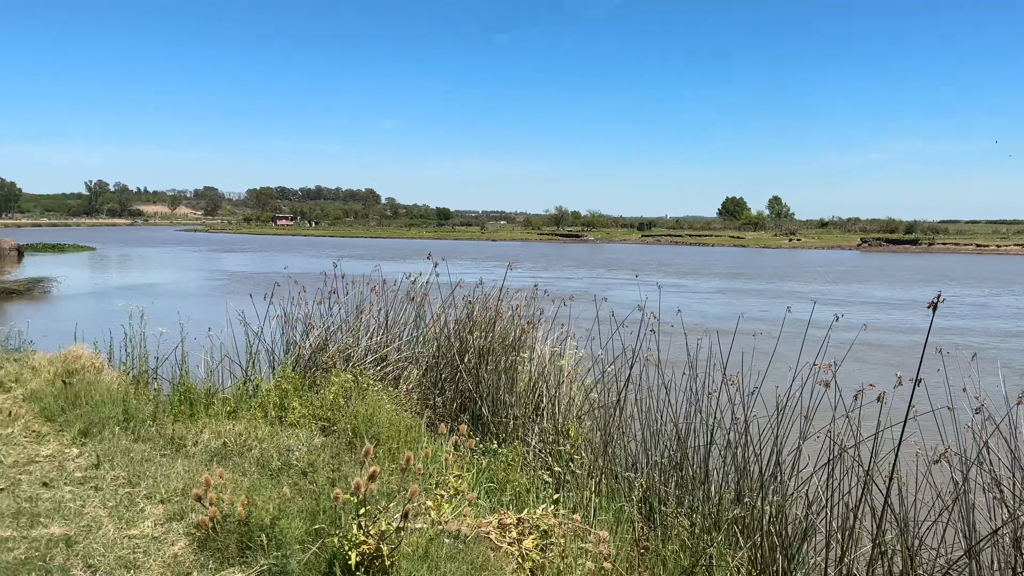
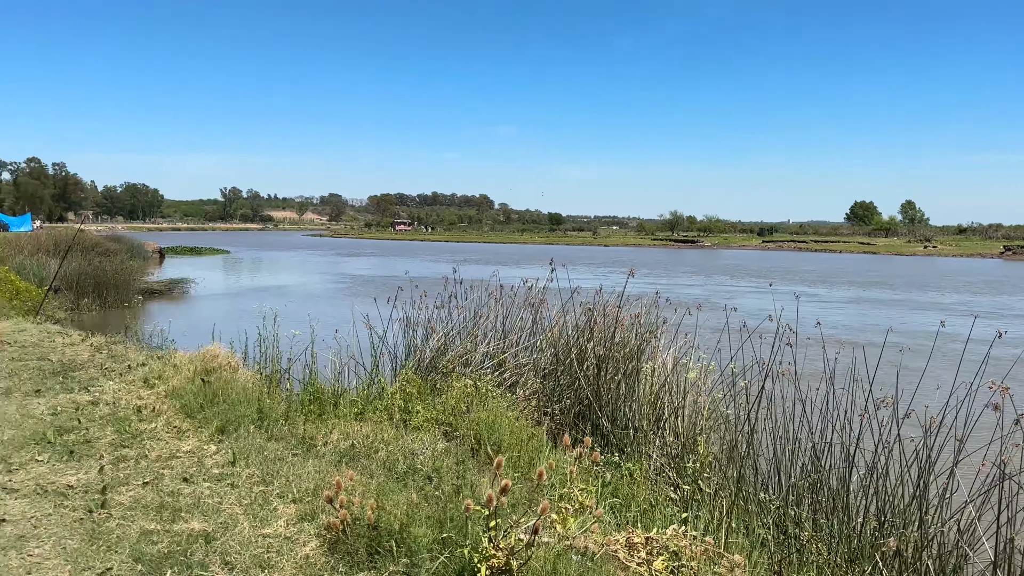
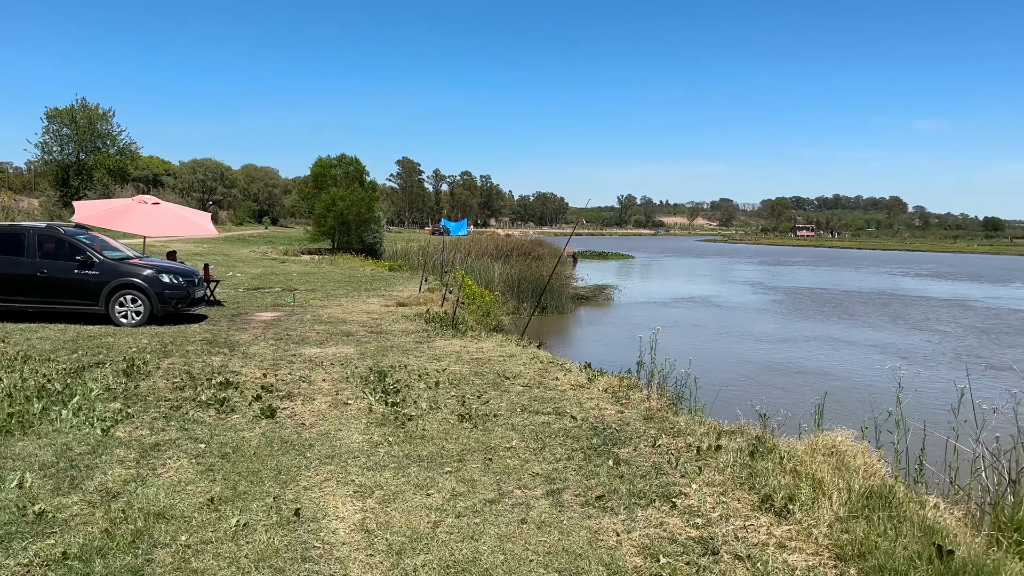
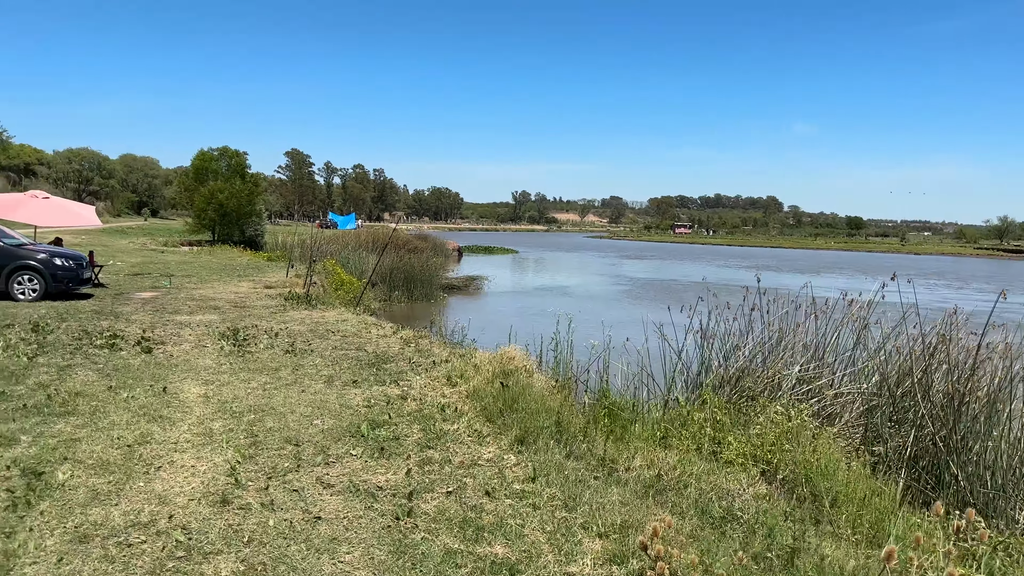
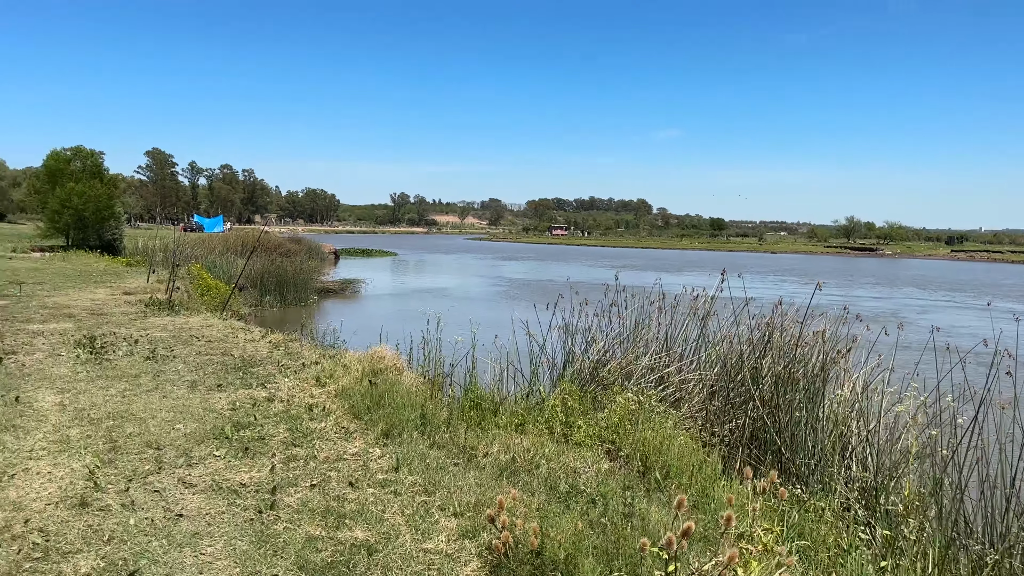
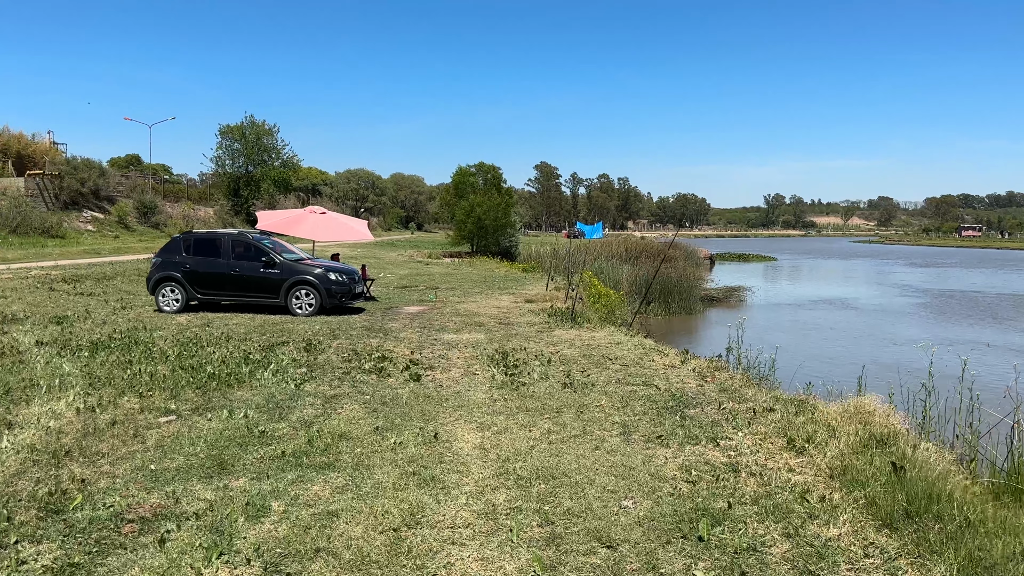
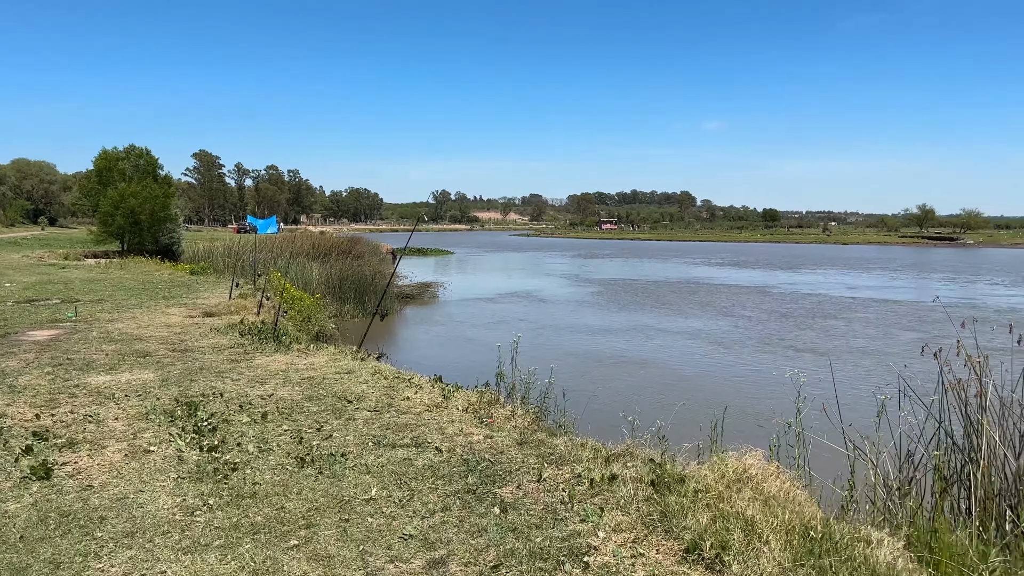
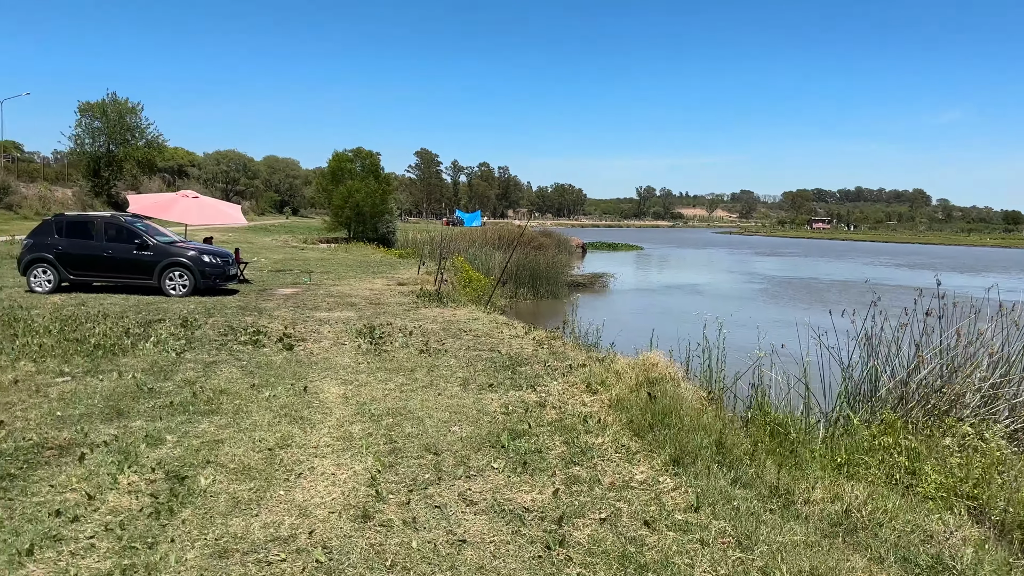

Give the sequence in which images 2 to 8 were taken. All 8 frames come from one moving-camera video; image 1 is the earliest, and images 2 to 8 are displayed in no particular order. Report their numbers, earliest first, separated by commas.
2, 5, 4, 8, 6, 3, 7
